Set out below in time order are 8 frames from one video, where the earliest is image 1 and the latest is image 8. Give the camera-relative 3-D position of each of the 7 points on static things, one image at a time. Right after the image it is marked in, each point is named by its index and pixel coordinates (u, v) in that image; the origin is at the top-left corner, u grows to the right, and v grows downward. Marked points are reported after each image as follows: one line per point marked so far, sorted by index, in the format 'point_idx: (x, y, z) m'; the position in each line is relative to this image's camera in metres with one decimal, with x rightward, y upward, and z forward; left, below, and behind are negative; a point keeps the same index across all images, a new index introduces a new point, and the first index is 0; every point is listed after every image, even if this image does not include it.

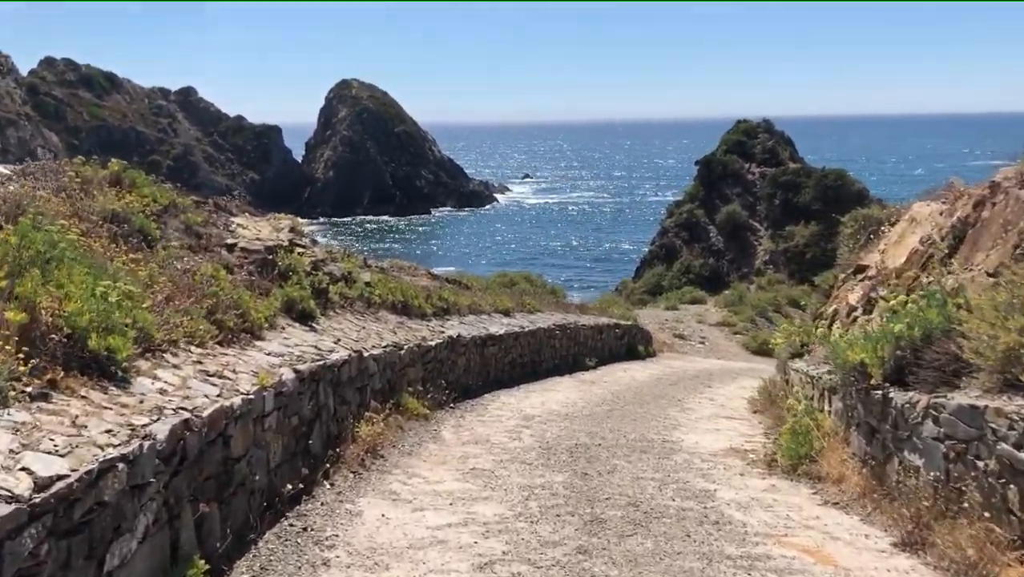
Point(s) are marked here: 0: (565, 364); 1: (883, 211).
0: (+1.0, -1.5, +18.4) m
1: (+5.2, +1.1, +13.3) m
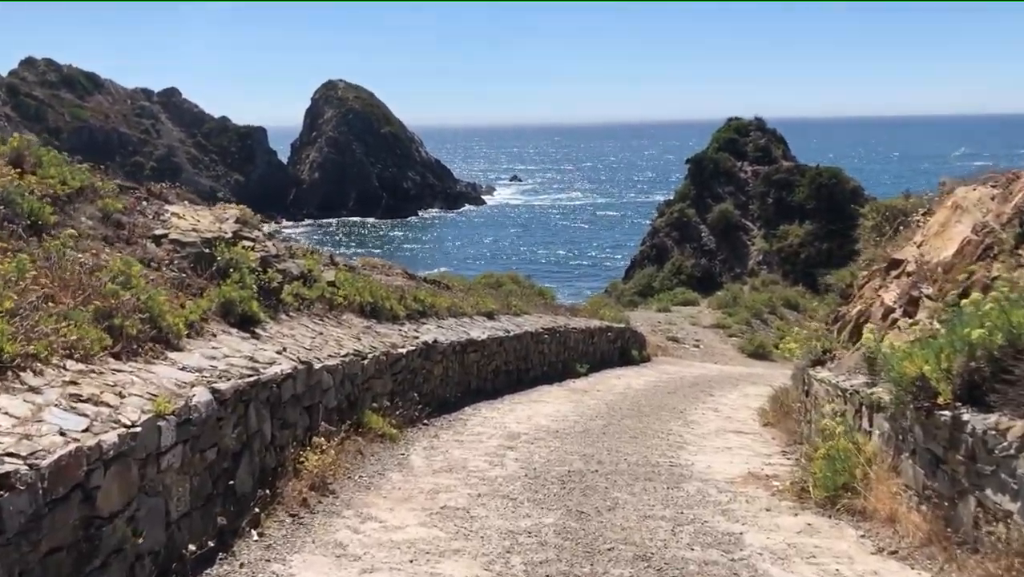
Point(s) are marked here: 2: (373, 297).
0: (+0.8, -1.5, +16.9) m
1: (+5.0, +1.1, +11.9) m
2: (-1.7, -0.1, +11.6) m
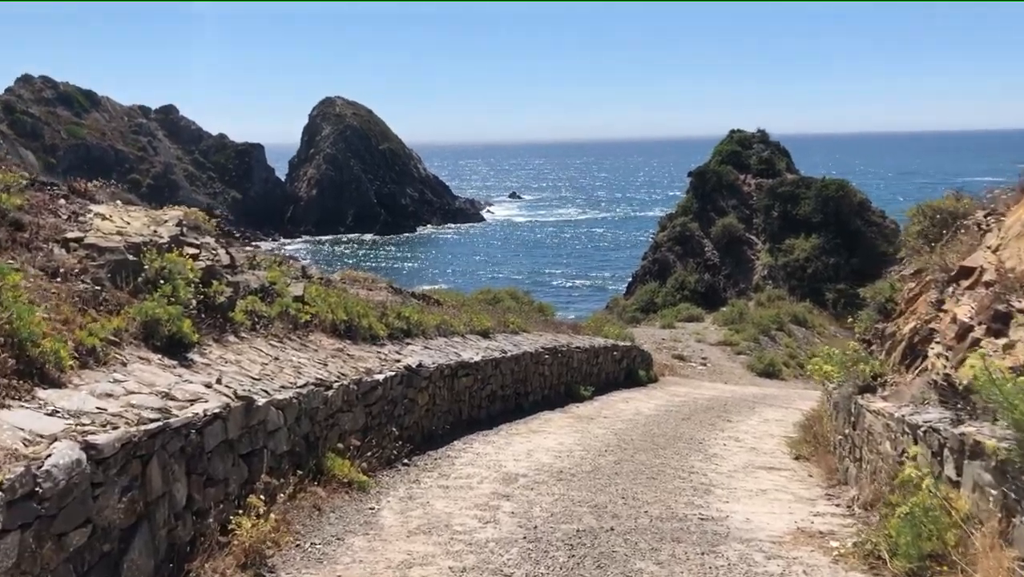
0: (+0.7, -1.8, +15.4) m
1: (+5.0, +1.0, +10.4) m
2: (-1.8, -0.3, +10.1) m
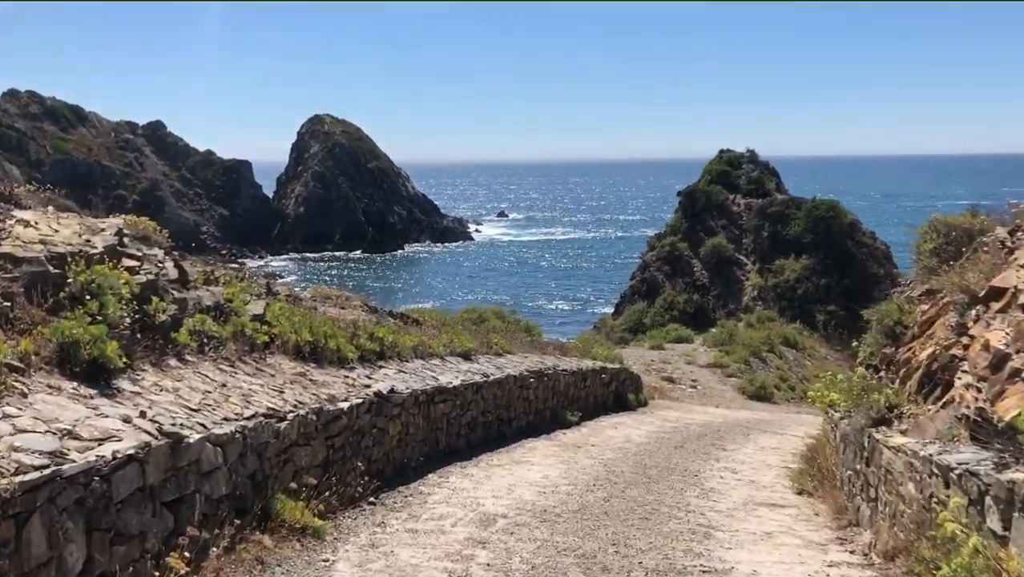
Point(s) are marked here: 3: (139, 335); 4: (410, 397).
0: (+0.4, -2.1, +14.5) m
1: (+4.8, +0.7, +9.7) m
2: (-2.0, -0.5, +9.2) m
3: (-2.6, -0.3, +6.5) m
4: (-1.0, -1.1, +9.4) m
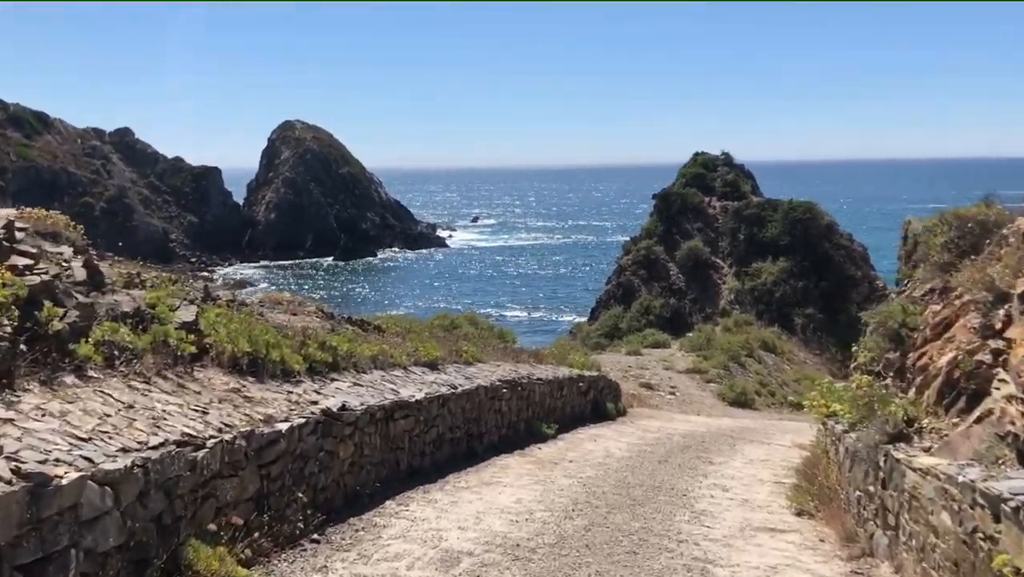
0: (0.0, -2.1, +13.4) m
1: (+4.5, +0.7, +8.8) m
2: (-2.3, -0.5, +8.1) m
3: (-2.8, -0.3, +5.4) m
4: (-1.3, -1.1, +8.4) m
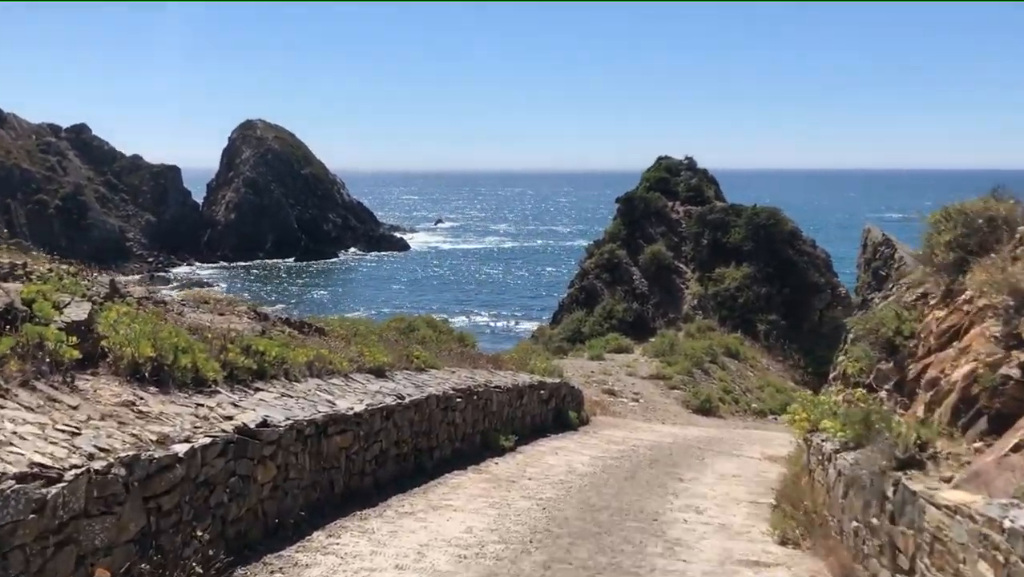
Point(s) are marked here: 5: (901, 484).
0: (-0.6, -2.1, +12.3) m
1: (+4.1, +0.7, +7.8) m
2: (-2.6, -0.4, +6.9) m
3: (-3.0, -0.3, +4.1) m
4: (-1.7, -1.1, +7.2) m
5: (+2.5, -1.2, +5.8) m
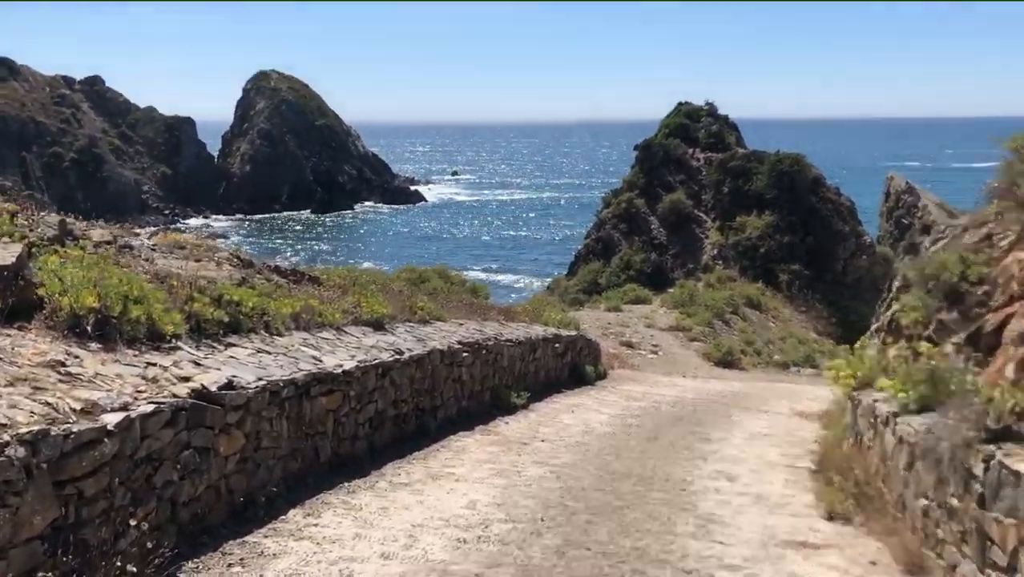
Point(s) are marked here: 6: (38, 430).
0: (-0.4, -1.5, +11.3) m
1: (+4.2, +1.2, +6.6) m
2: (-2.6, -0.1, +5.9) m
3: (-3.1, 0.0, +3.1) m
4: (-1.7, -0.7, +6.2) m
5: (+2.5, -0.9, +4.7) m
6: (-2.0, -0.6, +4.0) m
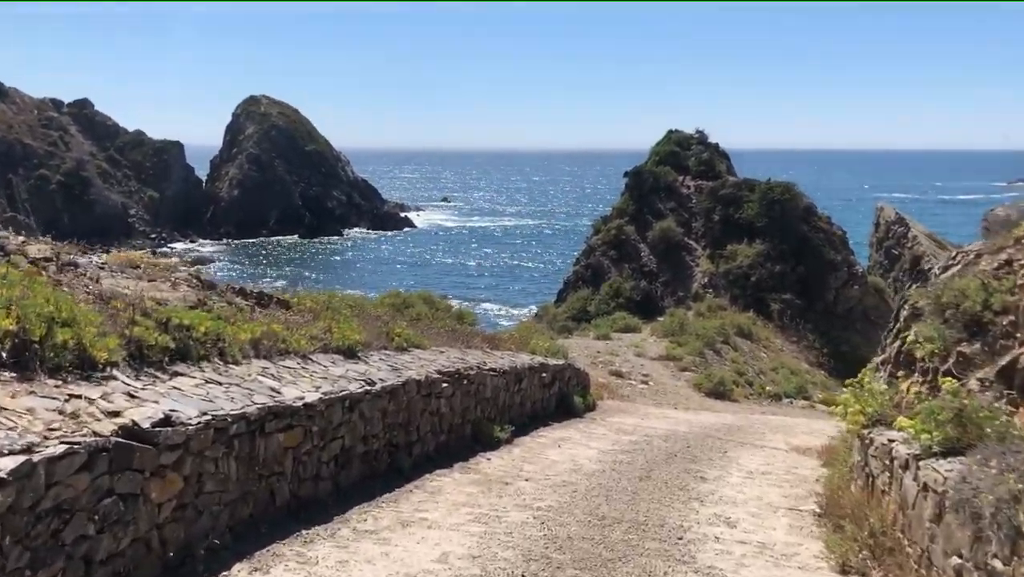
0: (-0.6, -1.7, +10.6) m
1: (+4.0, +1.0, +6.0) m
2: (-2.7, -0.2, +5.1) m
3: (-3.1, -0.1, +2.4) m
4: (-1.8, -0.8, +5.4) m
5: (+2.4, -1.0, +4.0) m
6: (-2.1, -0.7, +3.2) m
